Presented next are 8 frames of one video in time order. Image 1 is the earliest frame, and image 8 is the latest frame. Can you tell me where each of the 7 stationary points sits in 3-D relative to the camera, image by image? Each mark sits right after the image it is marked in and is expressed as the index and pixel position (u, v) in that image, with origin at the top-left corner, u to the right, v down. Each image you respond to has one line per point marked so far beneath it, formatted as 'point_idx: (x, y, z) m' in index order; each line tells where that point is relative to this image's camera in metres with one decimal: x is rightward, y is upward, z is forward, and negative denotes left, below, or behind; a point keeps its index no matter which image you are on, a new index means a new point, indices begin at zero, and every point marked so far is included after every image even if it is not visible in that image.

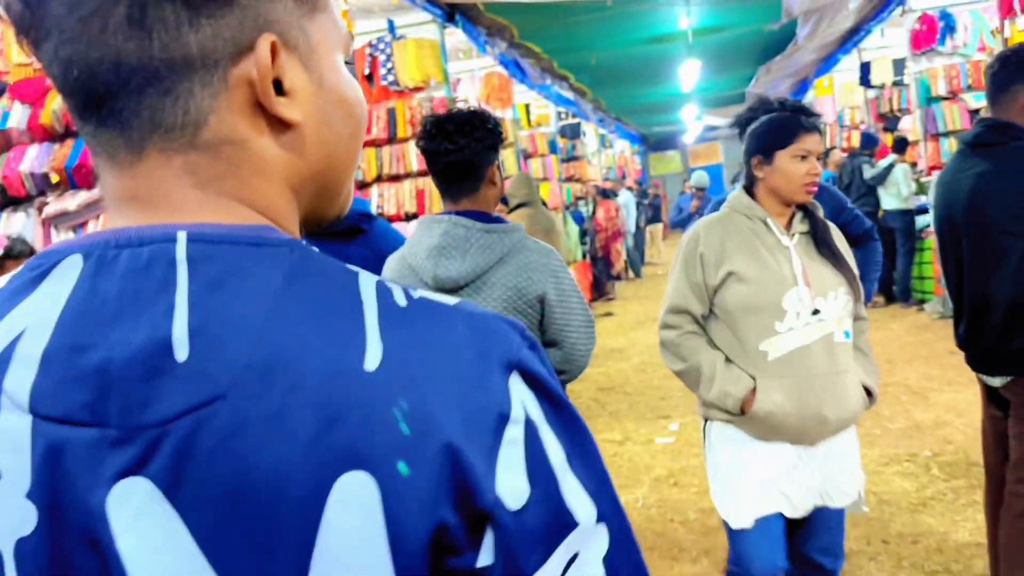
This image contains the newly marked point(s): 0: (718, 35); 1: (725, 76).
0: (+2.3, +2.9, +10.1) m
1: (+3.2, +3.2, +13.4) m
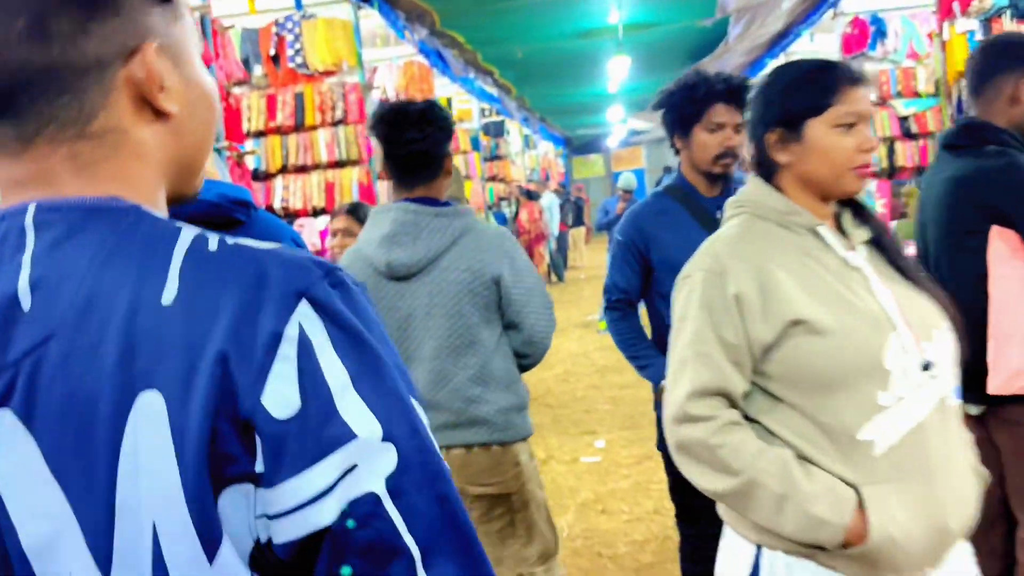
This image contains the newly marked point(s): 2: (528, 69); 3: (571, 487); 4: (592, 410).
0: (+1.5, +2.8, +9.8) m
1: (+2.1, +3.1, +13.1) m
2: (+0.2, +2.9, +11.9) m
3: (+0.4, -1.4, +6.1) m
4: (+0.7, -1.1, +8.2) m
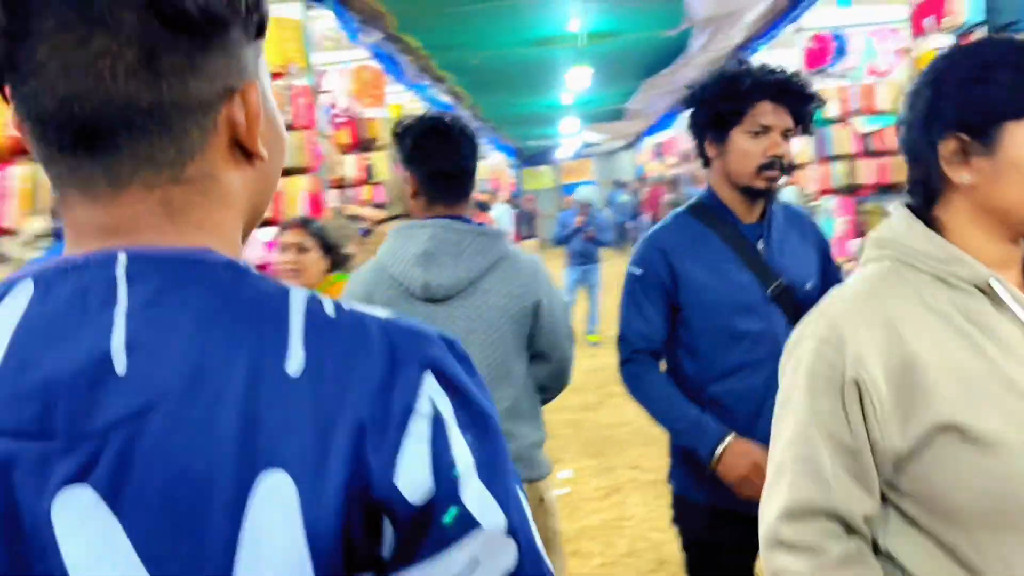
0: (+1.1, +2.6, +9.6) m
1: (+1.4, +2.9, +13.0) m
2: (-0.4, +2.7, +11.6) m
3: (+0.1, -1.5, +5.8) m
4: (+0.3, -1.3, +8.0) m
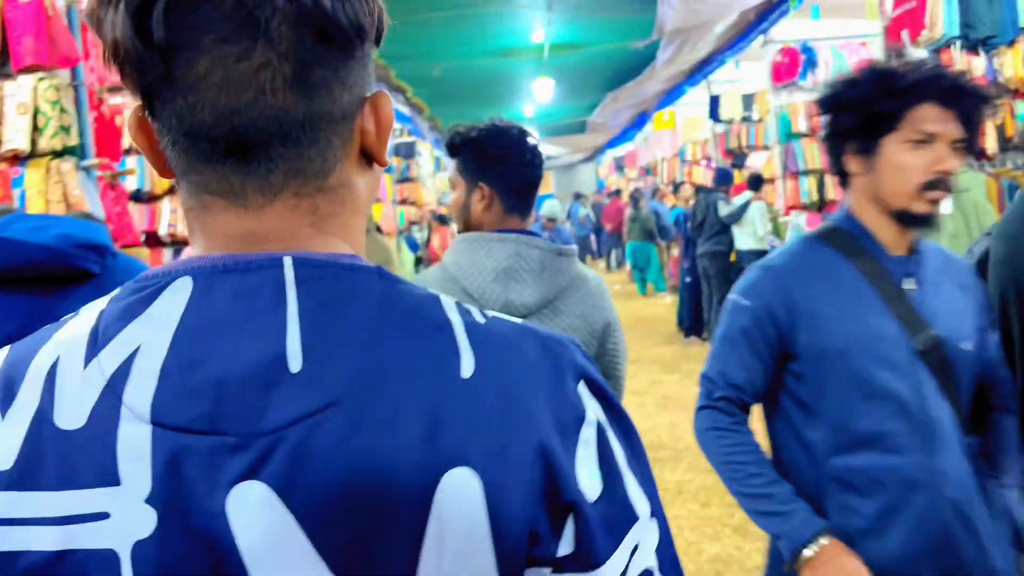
0: (+0.8, +2.5, +9.7) m
1: (+1.0, +2.7, +13.1) m
2: (-0.7, +2.6, +11.6) m
3: (0.0, -1.6, +5.8) m
4: (+0.1, -1.4, +7.9) m
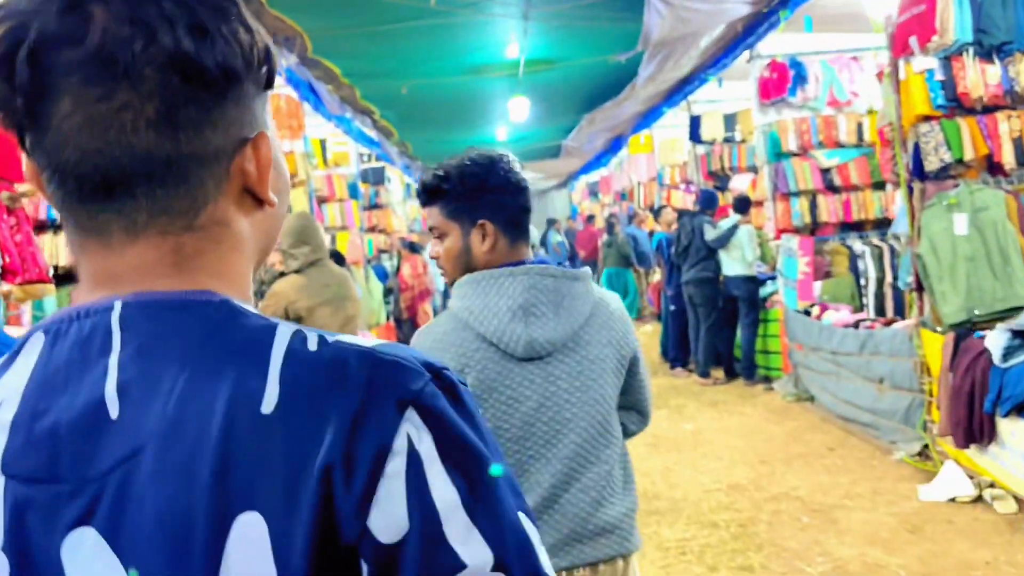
0: (+0.4, +2.2, +9.5) m
1: (+0.5, +2.3, +13.0) m
2: (-1.2, +2.2, +11.4) m
3: (-0.1, -1.8, +5.6) m
4: (-0.1, -1.7, +7.7) m
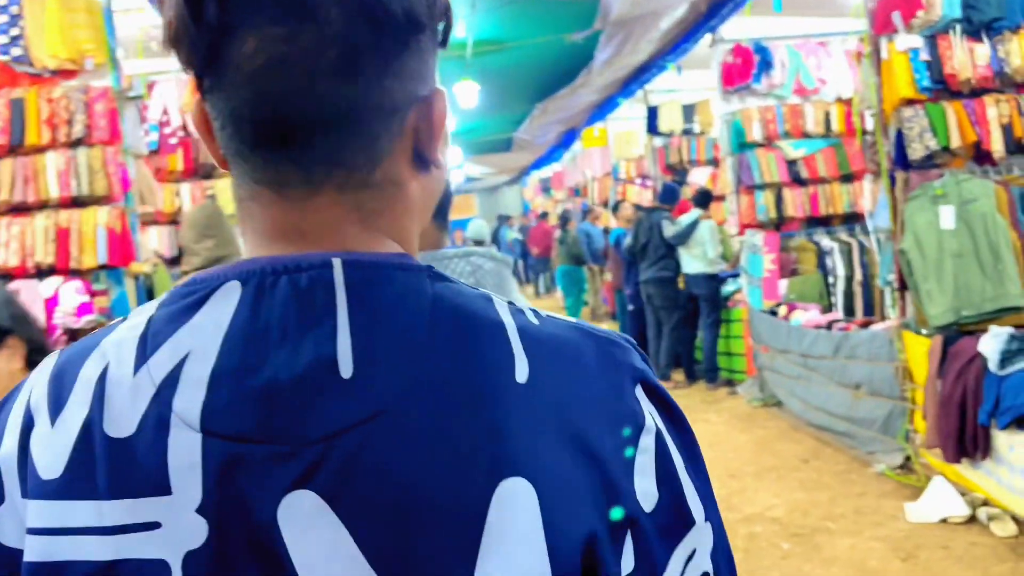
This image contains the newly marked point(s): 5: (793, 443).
0: (-0.1, +2.2, +9.2) m
1: (-0.2, +2.3, +12.6) m
2: (-1.8, +2.2, +11.0) m
3: (-0.4, -1.8, +5.2) m
4: (-0.5, -1.7, +7.3) m
5: (+1.3, -0.7, +4.2) m
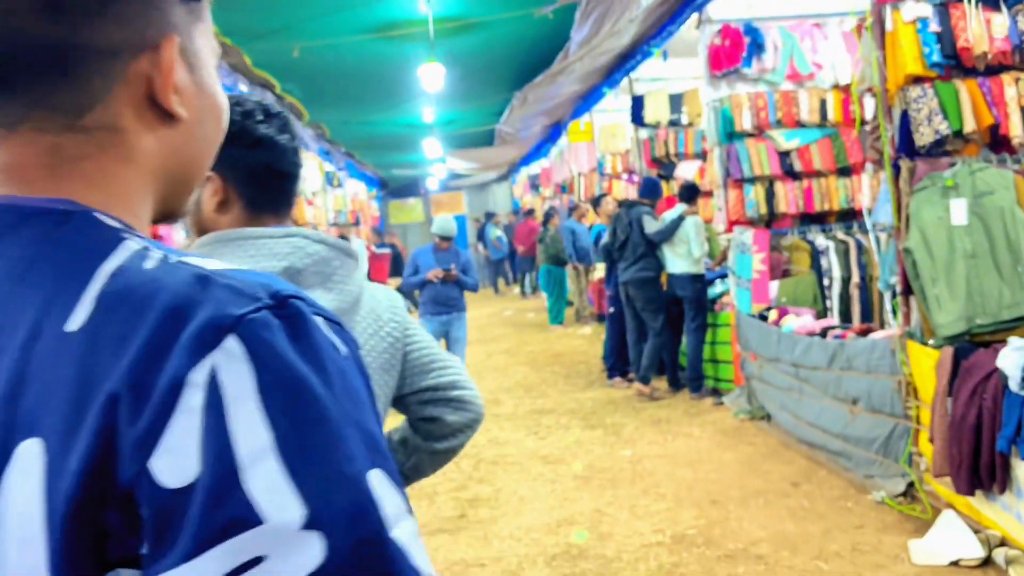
0: (-0.3, +2.2, +8.7) m
1: (-0.4, +2.3, +12.2) m
2: (-2.0, +2.2, +10.5) m
3: (-0.6, -1.8, +4.7) m
4: (-0.7, -1.6, +6.9) m
5: (+1.1, -0.7, +3.8) m
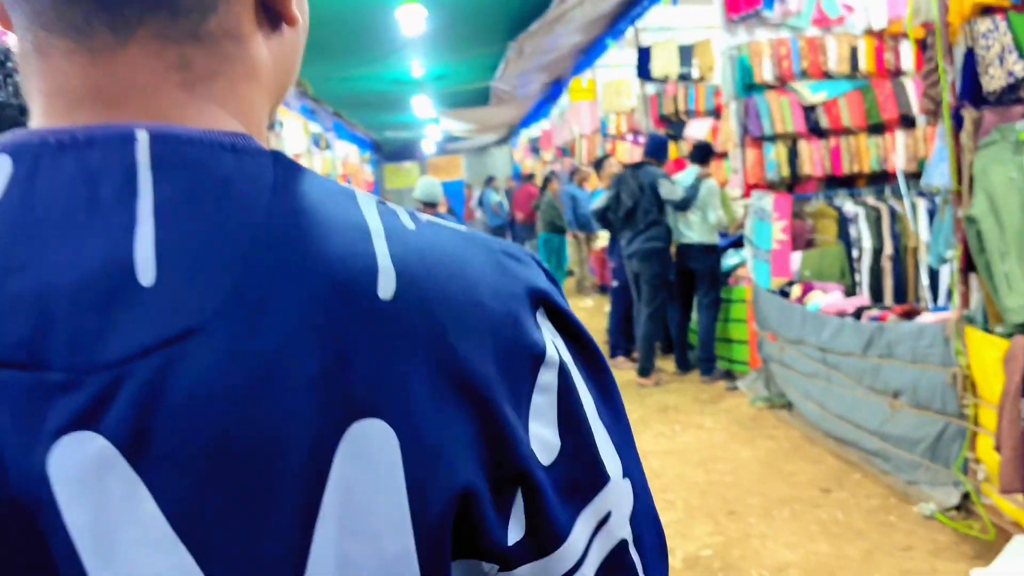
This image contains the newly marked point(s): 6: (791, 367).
0: (-0.3, +2.5, +8.1) m
1: (-0.4, +2.7, +11.6) m
2: (-2.0, +2.5, +9.9) m
3: (-0.6, -1.6, +4.3) m
4: (-0.7, -1.4, +6.4) m
5: (+1.1, -0.6, +3.3) m
6: (+1.2, -0.3, +3.9) m
